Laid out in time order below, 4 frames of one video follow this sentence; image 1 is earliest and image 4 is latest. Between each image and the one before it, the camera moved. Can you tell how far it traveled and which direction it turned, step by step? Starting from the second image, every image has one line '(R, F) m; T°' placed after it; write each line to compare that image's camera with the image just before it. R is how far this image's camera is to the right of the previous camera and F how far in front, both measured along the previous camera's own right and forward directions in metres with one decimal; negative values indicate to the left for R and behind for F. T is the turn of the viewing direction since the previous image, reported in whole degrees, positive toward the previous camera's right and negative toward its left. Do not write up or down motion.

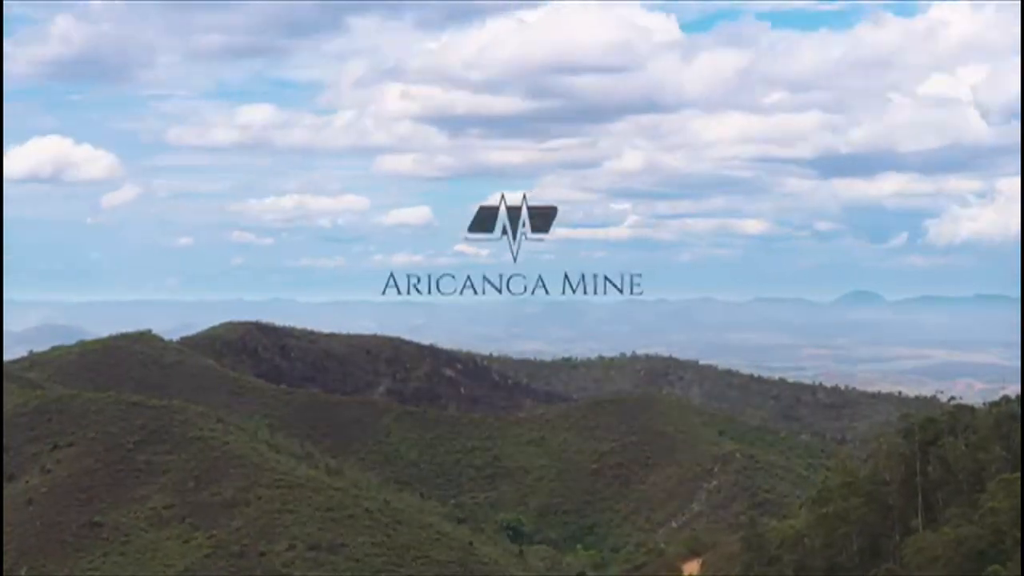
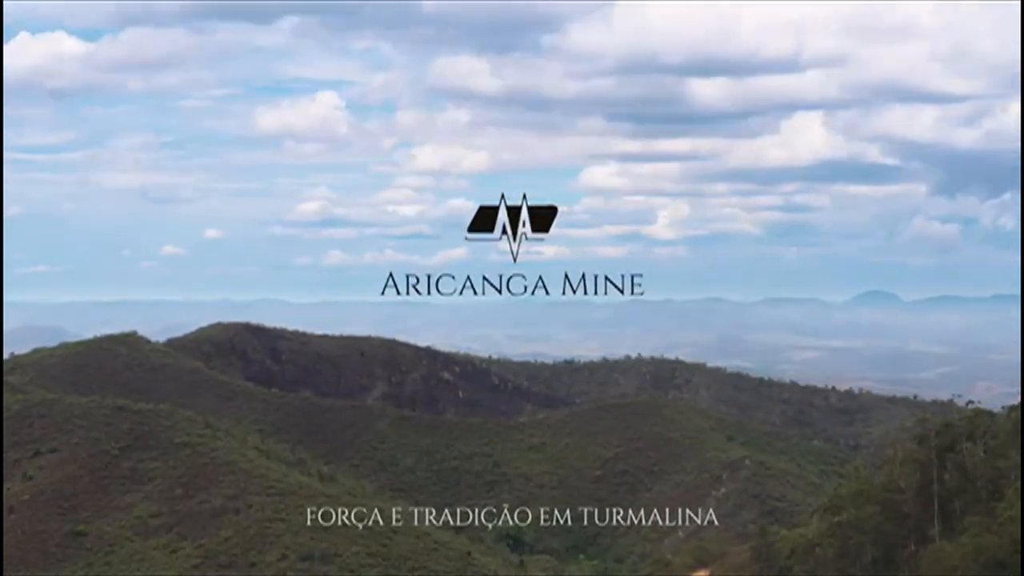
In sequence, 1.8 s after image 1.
(+0.3, +1.6) m; 0°
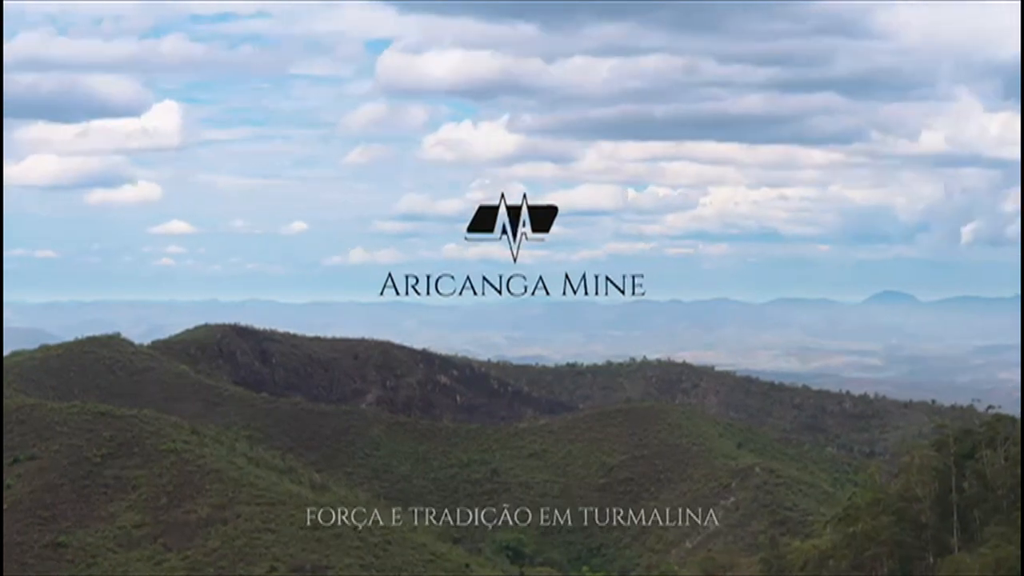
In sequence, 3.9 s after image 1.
(+0.4, +1.7) m; -1°
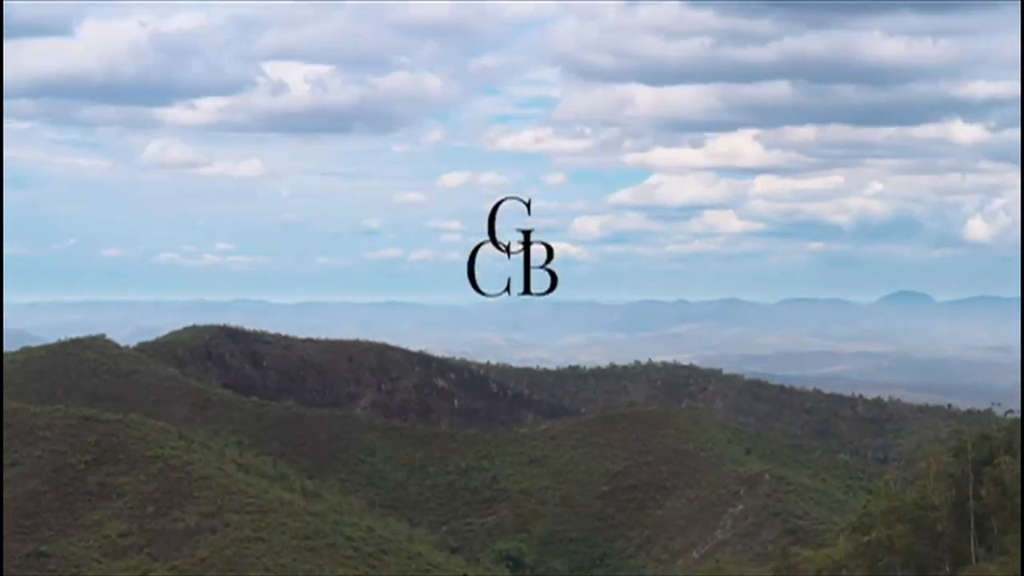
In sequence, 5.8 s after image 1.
(+0.3, +1.4) m; 0°
